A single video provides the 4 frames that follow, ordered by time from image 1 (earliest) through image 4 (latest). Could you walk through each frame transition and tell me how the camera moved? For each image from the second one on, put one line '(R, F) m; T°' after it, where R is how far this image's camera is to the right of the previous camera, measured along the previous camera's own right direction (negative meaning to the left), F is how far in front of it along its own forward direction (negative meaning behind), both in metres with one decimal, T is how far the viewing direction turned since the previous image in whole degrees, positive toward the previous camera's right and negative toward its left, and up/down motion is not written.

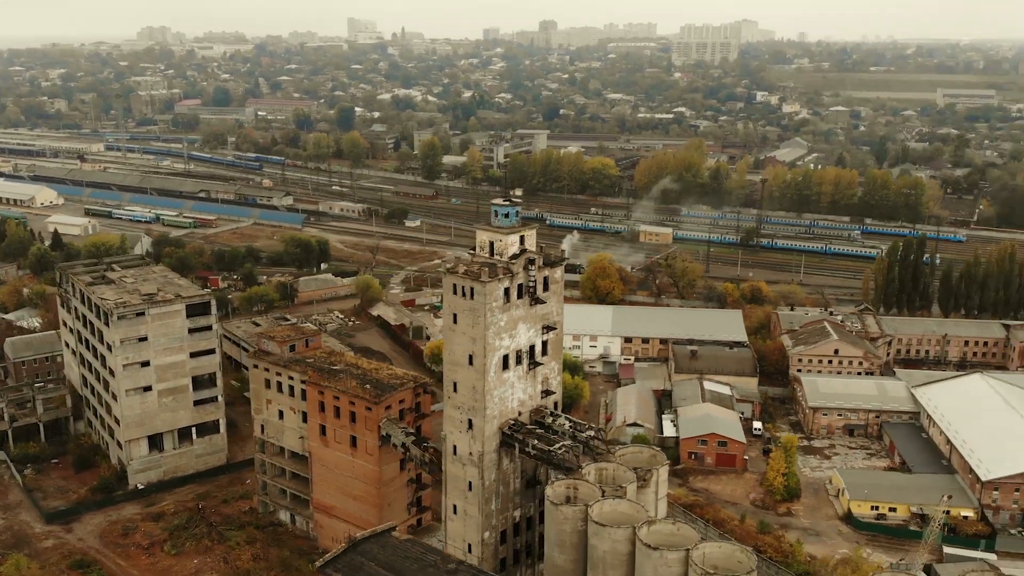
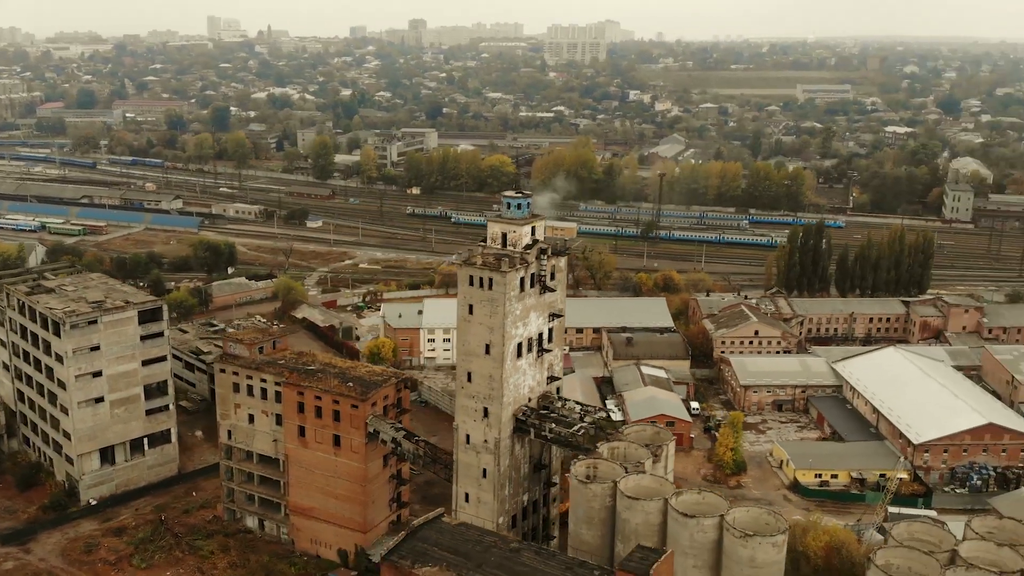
(-3.4, -0.5) m; +8°
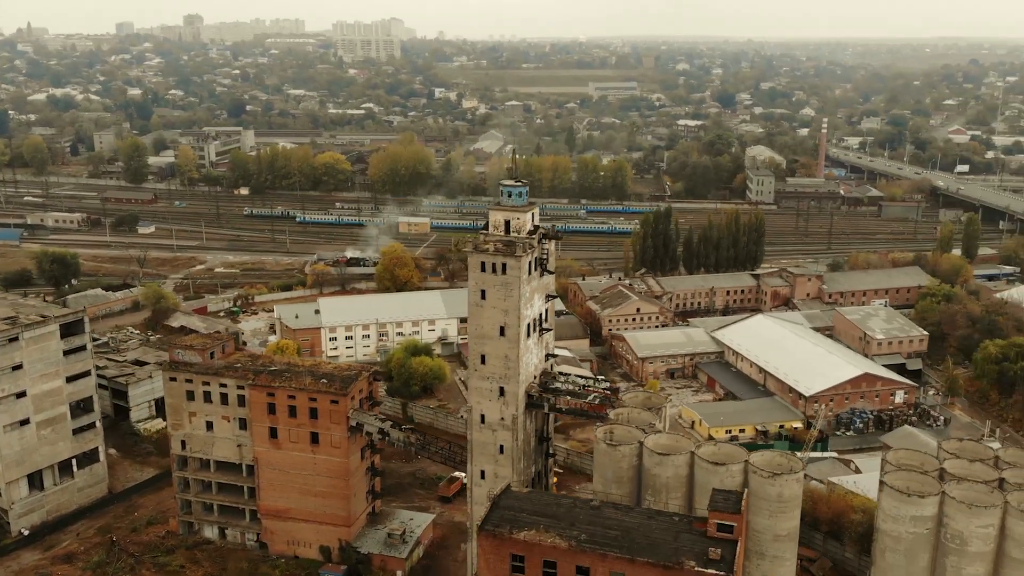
(-5.5, -0.6) m; +13°
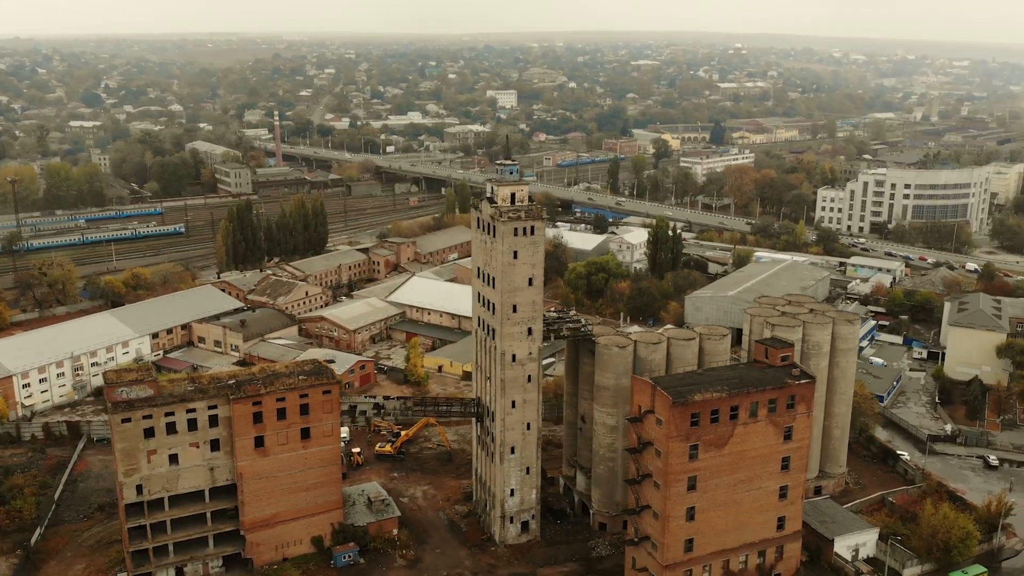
(-19.2, +2.1) m; +42°
